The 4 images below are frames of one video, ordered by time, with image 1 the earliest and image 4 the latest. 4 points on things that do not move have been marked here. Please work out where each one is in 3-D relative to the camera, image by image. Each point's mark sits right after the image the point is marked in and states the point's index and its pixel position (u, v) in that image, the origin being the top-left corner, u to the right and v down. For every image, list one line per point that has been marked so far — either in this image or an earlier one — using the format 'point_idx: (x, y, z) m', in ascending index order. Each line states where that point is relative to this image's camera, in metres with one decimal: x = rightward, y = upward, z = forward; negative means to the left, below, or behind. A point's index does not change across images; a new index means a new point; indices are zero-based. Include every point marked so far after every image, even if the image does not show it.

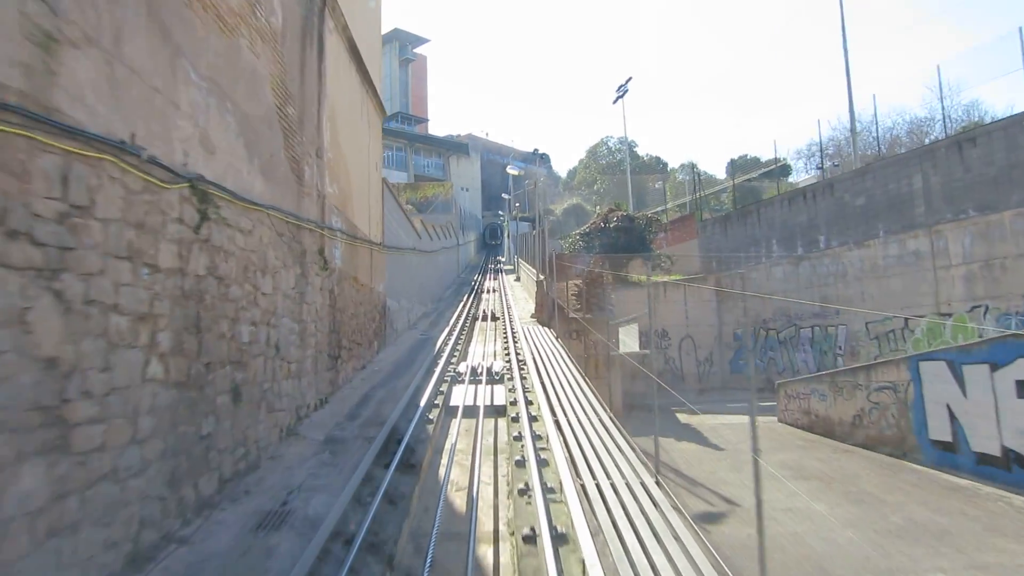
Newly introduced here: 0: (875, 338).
0: (+9.3, -1.3, +18.3) m
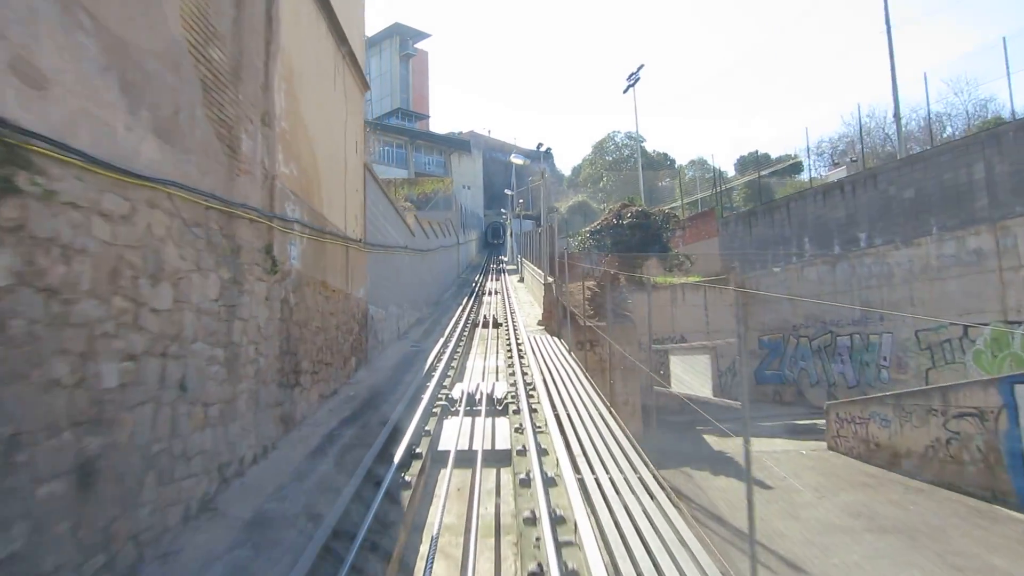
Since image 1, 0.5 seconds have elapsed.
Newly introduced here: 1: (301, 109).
0: (+9.4, -1.4, +16.2) m
1: (-2.4, +2.0, +8.0) m
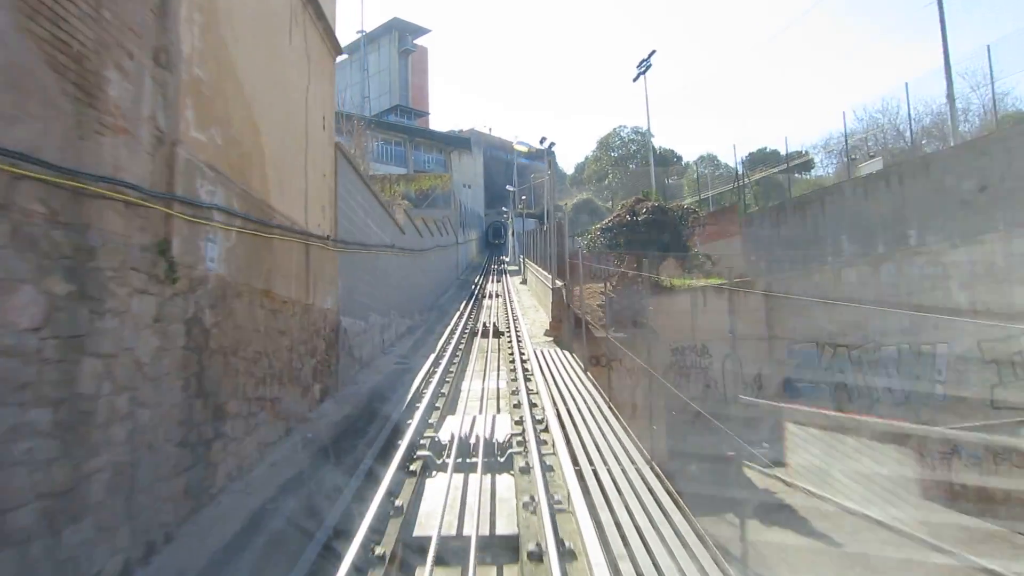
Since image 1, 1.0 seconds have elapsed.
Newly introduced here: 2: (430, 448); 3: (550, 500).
0: (+9.5, -1.4, +14.1) m
1: (-2.3, +1.9, +5.9) m
2: (-1.0, -1.9, +8.3) m
3: (+0.3, -2.0, +6.9) m
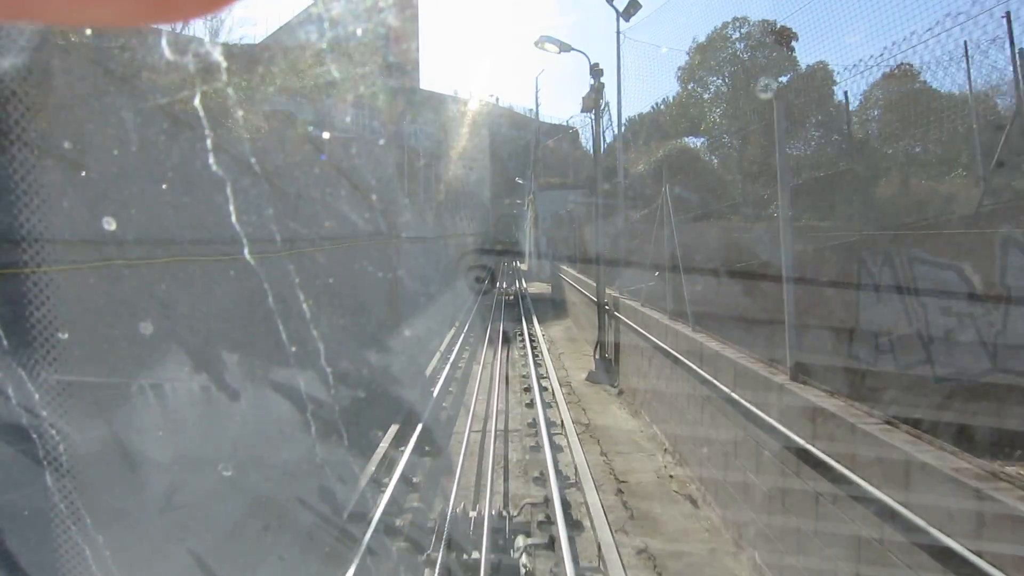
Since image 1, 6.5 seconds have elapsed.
0: (+9.7, -1.2, +13.4) m
1: (-2.2, +2.0, +5.3) m
2: (-0.8, -1.8, +7.8) m
3: (+0.5, -1.9, +6.4) m
